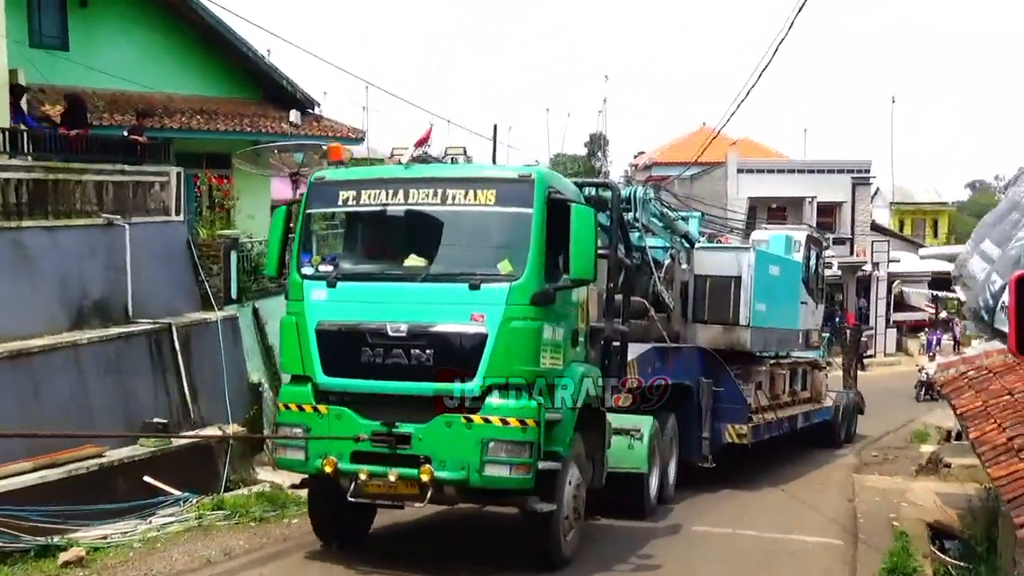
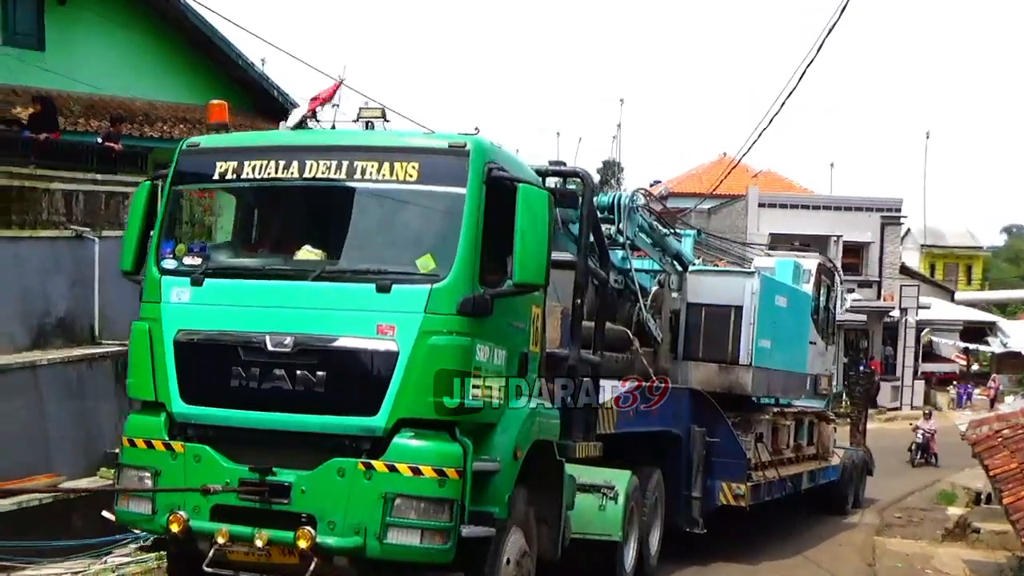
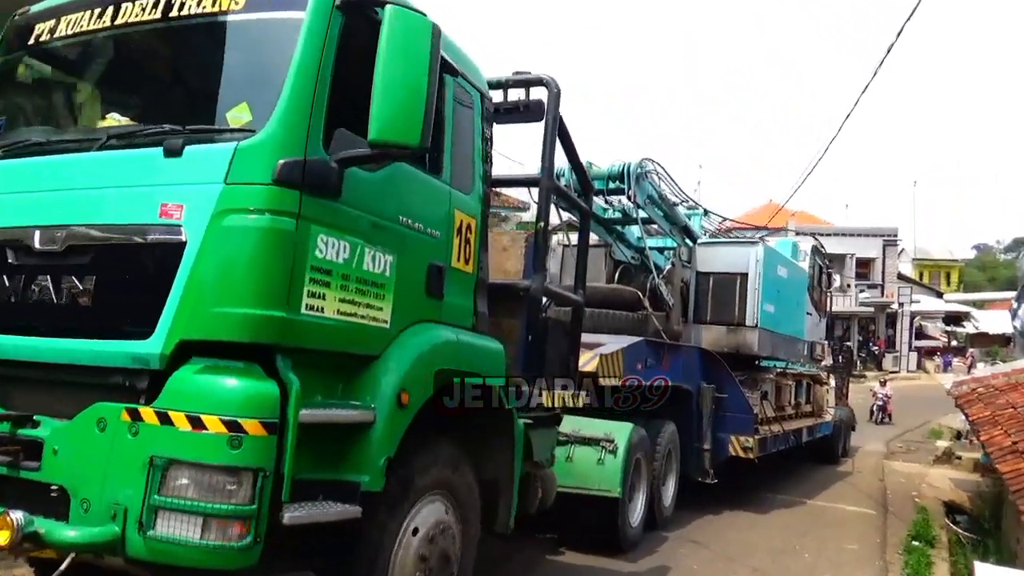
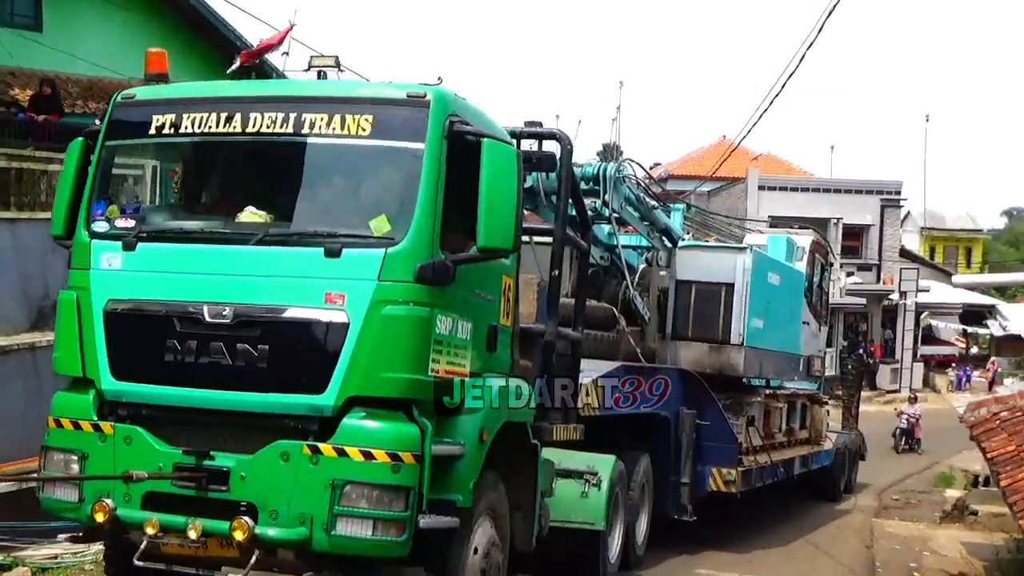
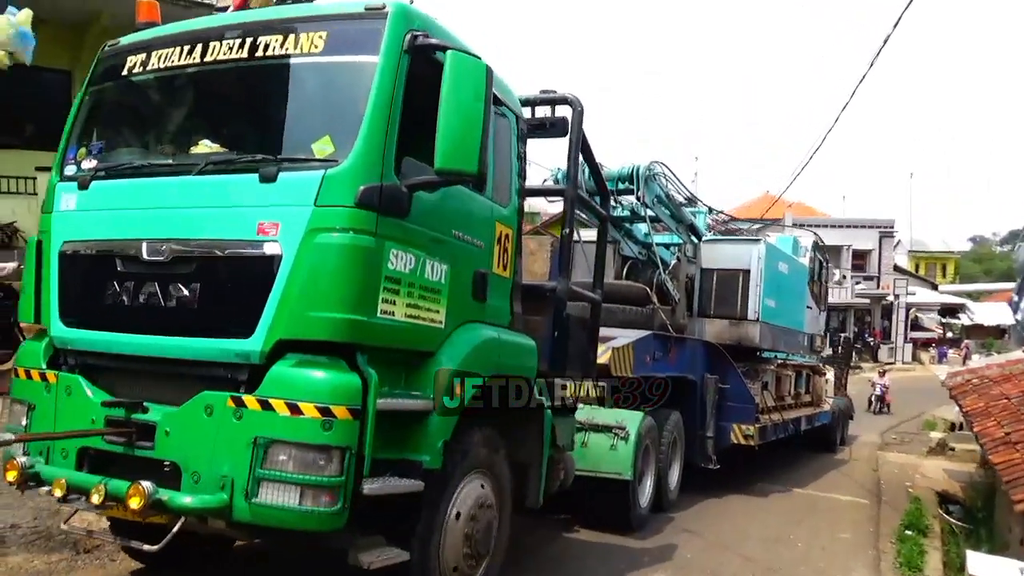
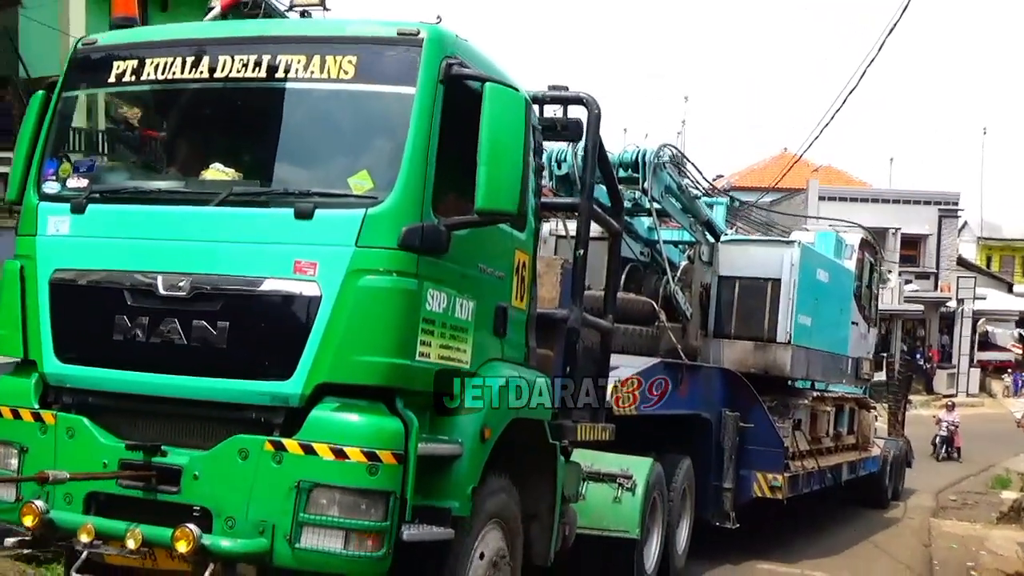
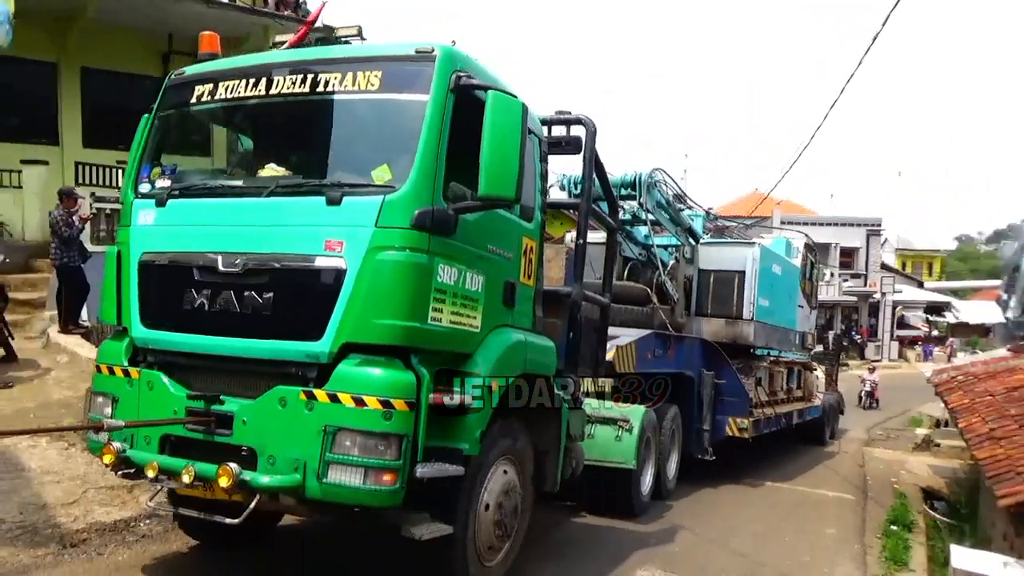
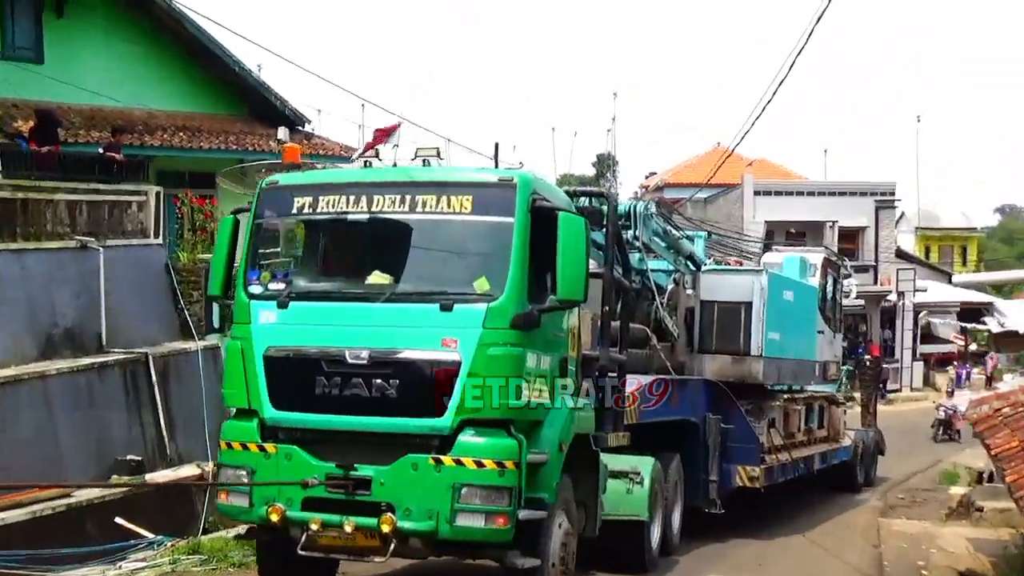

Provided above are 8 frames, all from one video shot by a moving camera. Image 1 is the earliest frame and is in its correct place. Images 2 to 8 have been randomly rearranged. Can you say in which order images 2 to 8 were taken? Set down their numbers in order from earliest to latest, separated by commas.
8, 2, 4, 6, 7, 5, 3
